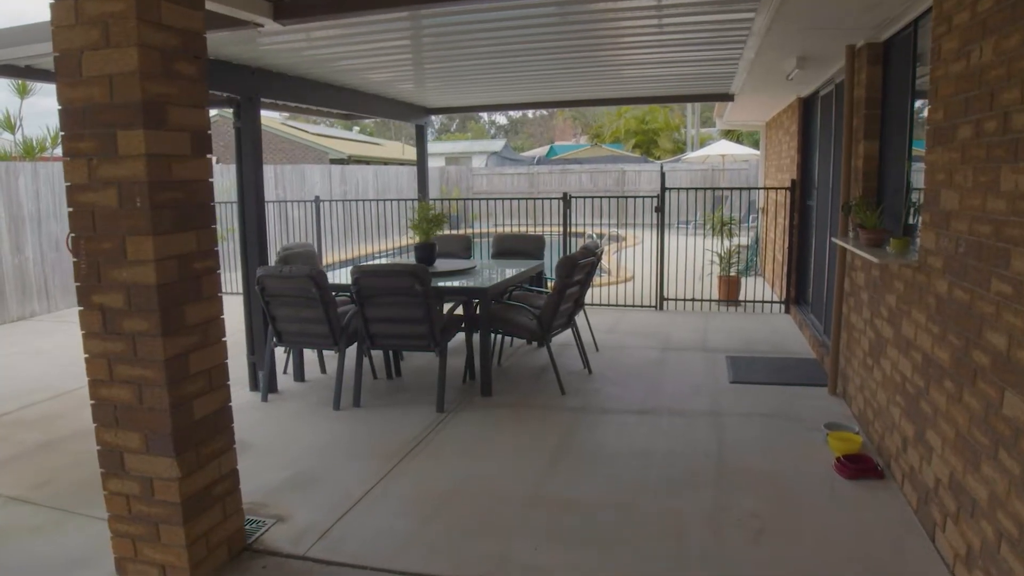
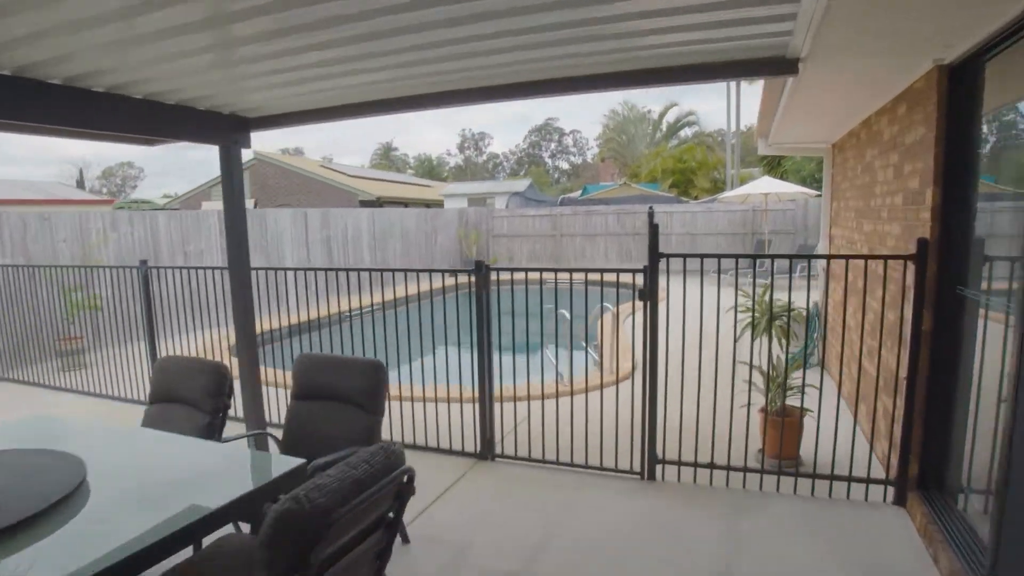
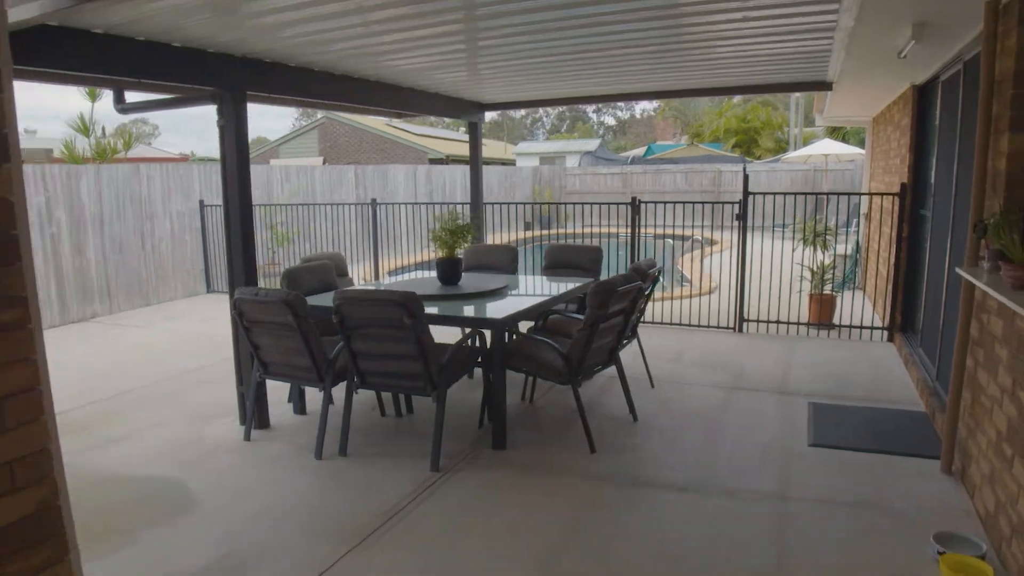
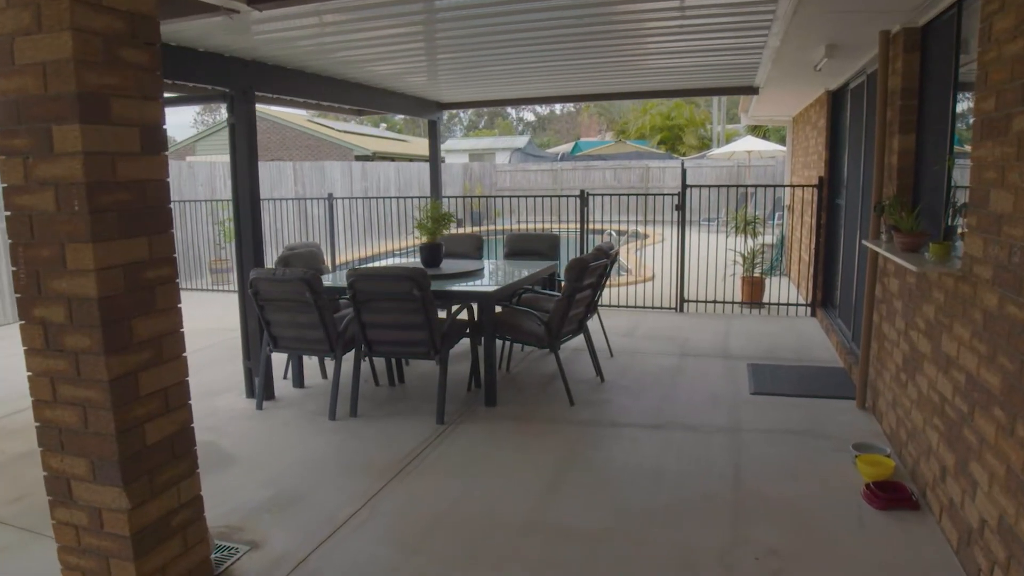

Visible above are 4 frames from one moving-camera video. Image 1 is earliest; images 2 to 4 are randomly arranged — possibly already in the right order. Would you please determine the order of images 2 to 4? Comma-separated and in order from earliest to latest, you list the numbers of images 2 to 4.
4, 3, 2
